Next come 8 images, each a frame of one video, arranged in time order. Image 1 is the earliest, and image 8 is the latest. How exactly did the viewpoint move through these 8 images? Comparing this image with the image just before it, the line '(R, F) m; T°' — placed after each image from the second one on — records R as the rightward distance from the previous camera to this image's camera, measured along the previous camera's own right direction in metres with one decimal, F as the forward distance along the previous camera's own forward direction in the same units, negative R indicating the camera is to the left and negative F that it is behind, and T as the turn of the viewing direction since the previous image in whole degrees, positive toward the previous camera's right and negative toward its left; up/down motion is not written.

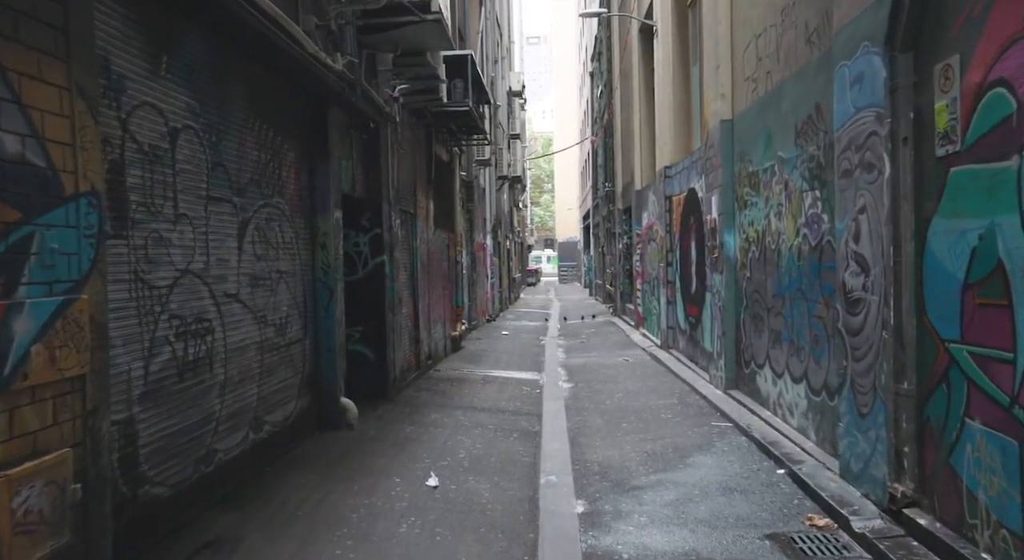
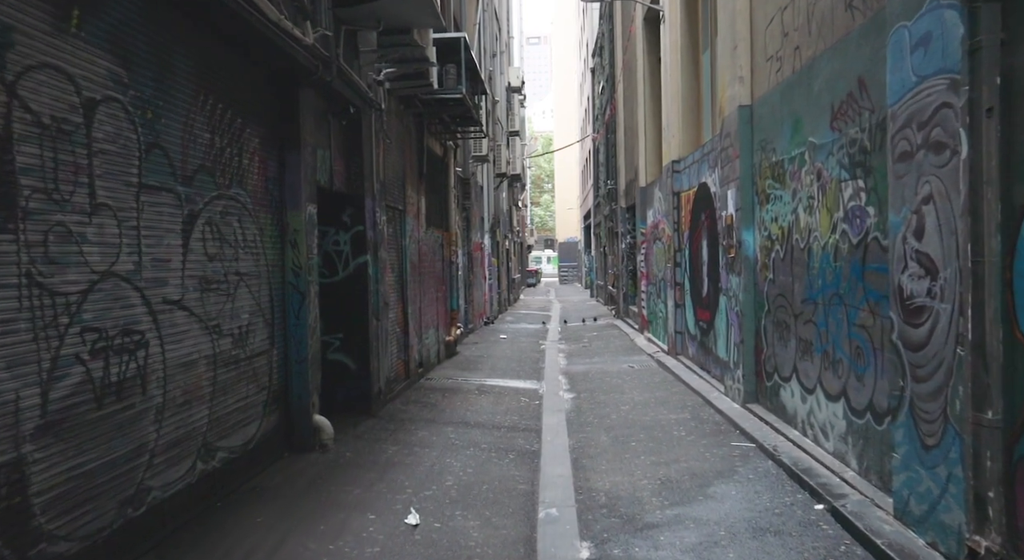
(0.0, +0.9) m; 0°
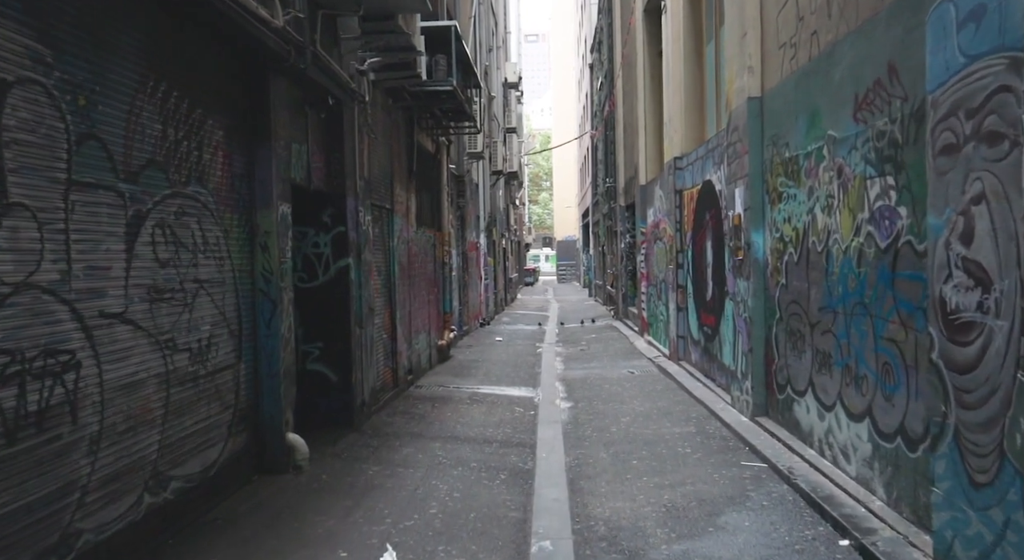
(+0.1, +0.6) m; 0°
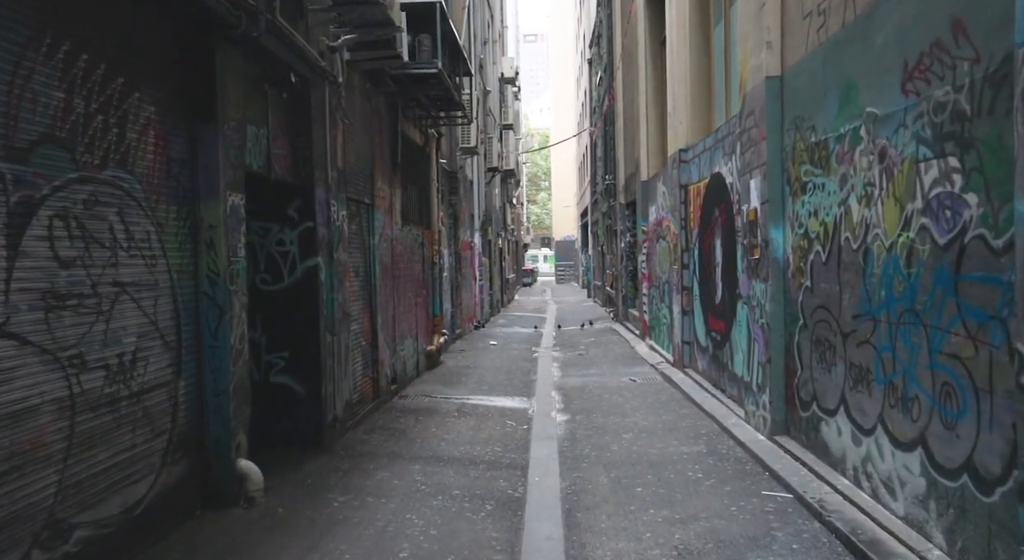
(+0.1, +0.9) m; 0°
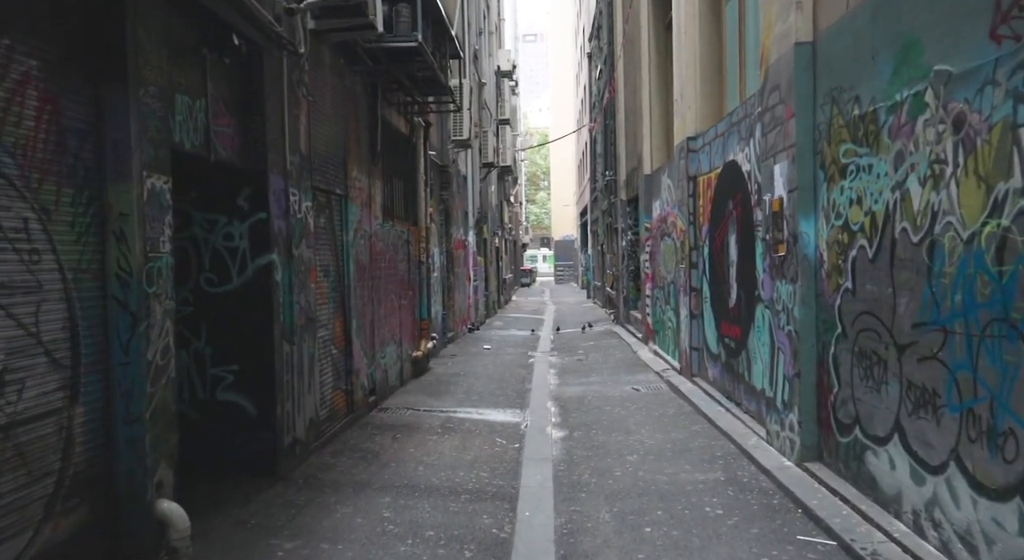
(+0.1, +1.1) m; 0°
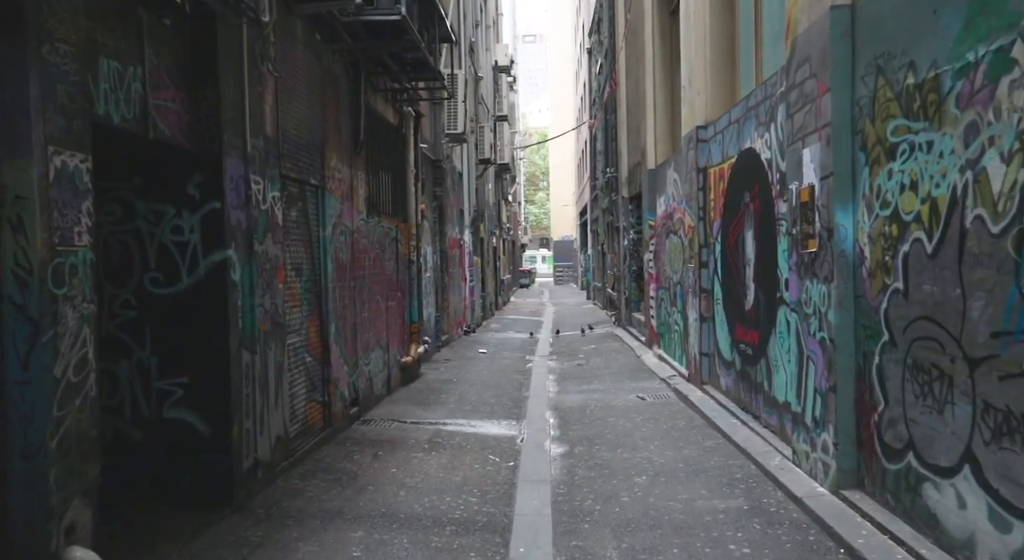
(0.0, +0.9) m; 0°
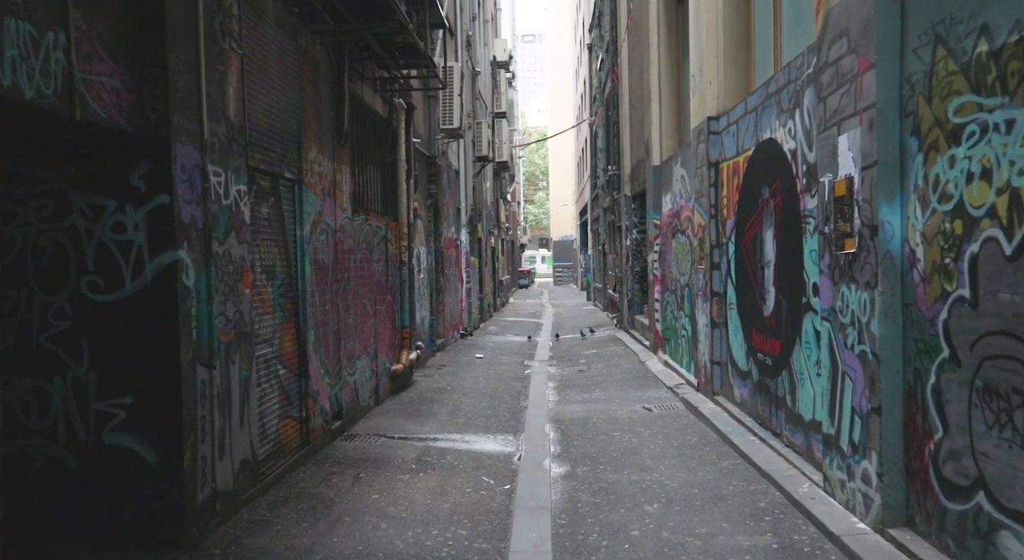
(0.0, +0.8) m; 0°
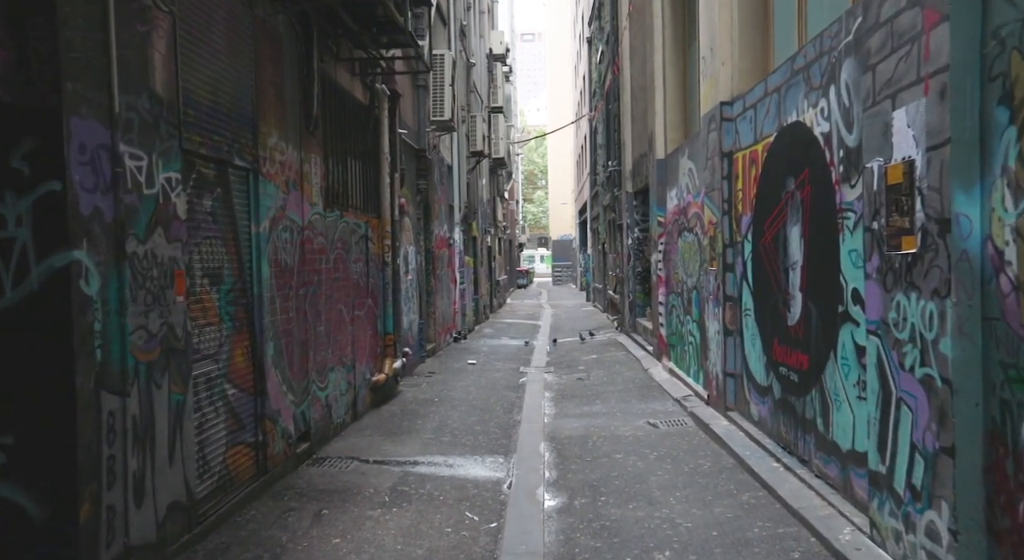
(+0.1, +1.0) m; 0°
